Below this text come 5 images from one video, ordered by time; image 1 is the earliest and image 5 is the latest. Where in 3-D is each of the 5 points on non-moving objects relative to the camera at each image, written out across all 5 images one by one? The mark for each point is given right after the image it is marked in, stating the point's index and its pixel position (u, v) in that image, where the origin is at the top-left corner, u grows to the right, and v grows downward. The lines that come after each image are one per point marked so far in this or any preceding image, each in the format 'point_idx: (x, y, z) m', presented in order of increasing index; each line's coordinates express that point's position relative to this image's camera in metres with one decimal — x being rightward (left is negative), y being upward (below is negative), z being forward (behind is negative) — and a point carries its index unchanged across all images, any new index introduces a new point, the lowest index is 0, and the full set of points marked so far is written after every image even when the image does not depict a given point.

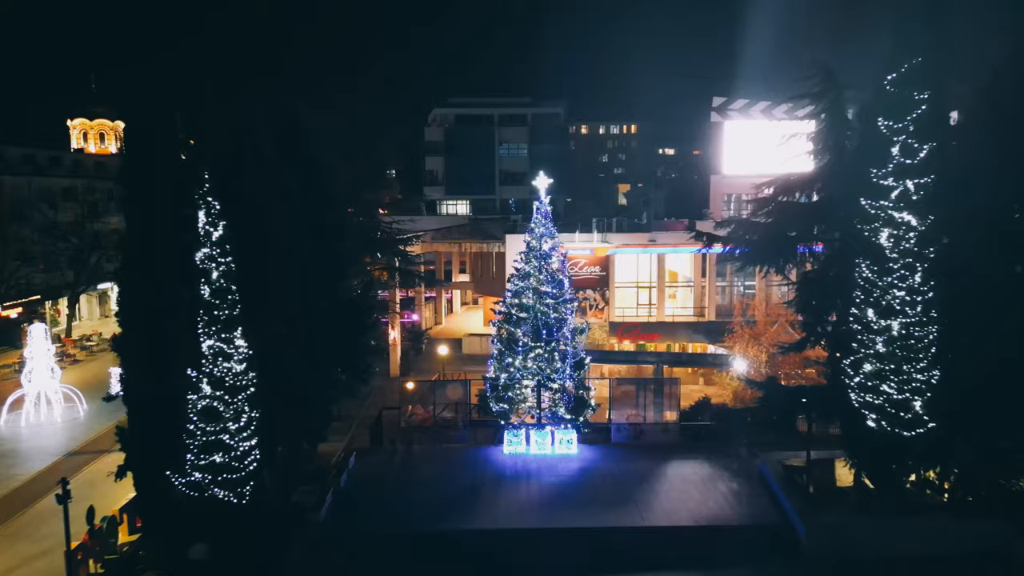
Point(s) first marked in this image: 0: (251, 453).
0: (-4.4, -2.8, +12.2) m
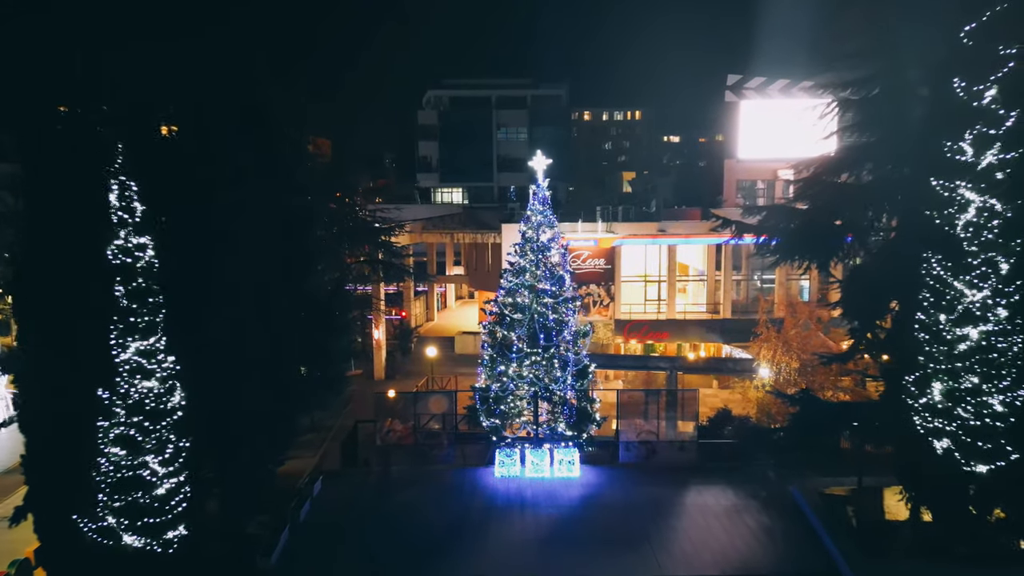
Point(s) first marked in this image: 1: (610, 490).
0: (-4.5, -2.7, +10.0) m
1: (+1.8, -3.6, +13.4) m
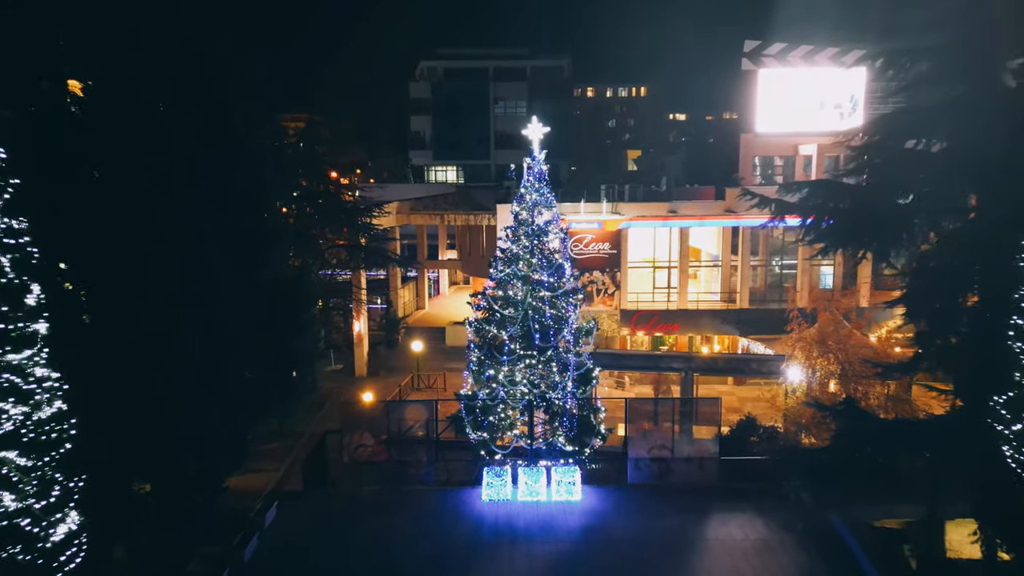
0: (-4.7, -2.7, +8.0) m
1: (+1.6, -3.5, +11.4) m
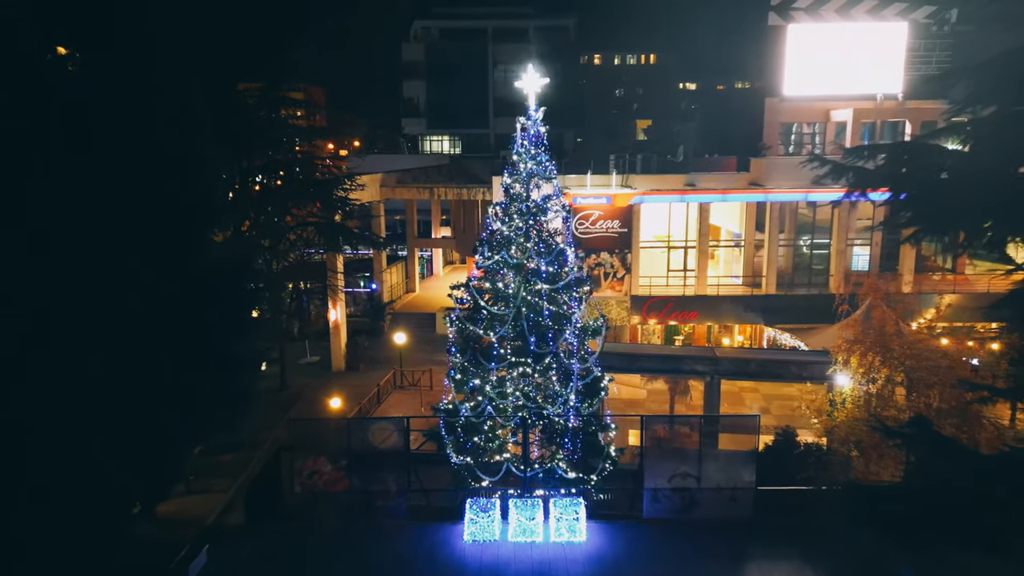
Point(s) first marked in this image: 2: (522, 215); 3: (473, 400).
0: (-4.8, -2.7, +5.8) m
1: (+1.5, -3.4, +9.2) m
2: (+0.1, +1.0, +9.9) m
3: (-0.5, -1.5, +10.1) m
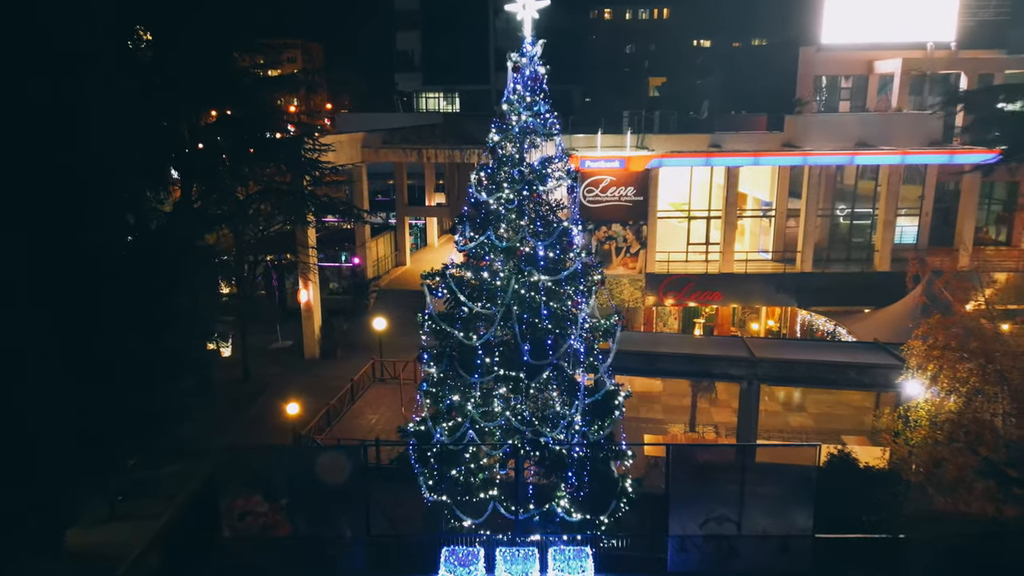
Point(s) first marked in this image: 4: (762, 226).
0: (-5.0, -2.8, +3.7) m
1: (+1.3, -3.4, +7.0) m
2: (0.0, +1.1, +7.5) m
3: (-0.7, -1.4, +7.9) m
4: (+6.2, +1.5, +18.3) m
